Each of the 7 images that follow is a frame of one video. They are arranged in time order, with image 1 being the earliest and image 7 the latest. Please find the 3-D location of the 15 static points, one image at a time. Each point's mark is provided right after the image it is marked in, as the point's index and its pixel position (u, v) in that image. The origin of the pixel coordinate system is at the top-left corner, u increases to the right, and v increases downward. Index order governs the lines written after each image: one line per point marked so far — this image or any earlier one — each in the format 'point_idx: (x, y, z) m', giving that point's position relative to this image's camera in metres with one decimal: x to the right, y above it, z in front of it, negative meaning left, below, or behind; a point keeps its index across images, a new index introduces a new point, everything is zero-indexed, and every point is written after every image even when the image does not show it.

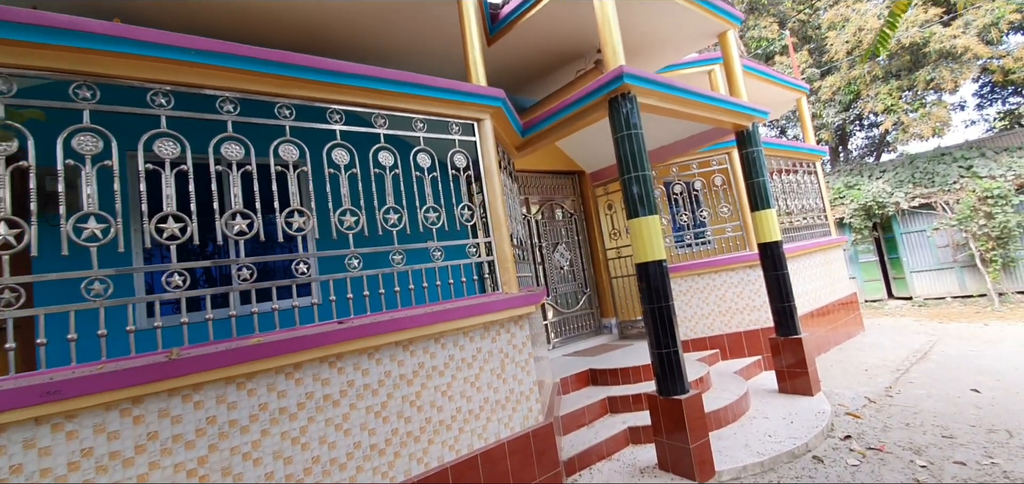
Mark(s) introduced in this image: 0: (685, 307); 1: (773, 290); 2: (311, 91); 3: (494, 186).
0: (+2.0, -0.7, +5.6) m
1: (+2.5, -0.5, +4.7) m
2: (-1.1, +0.8, +2.7) m
3: (-0.1, +0.4, +3.4) m
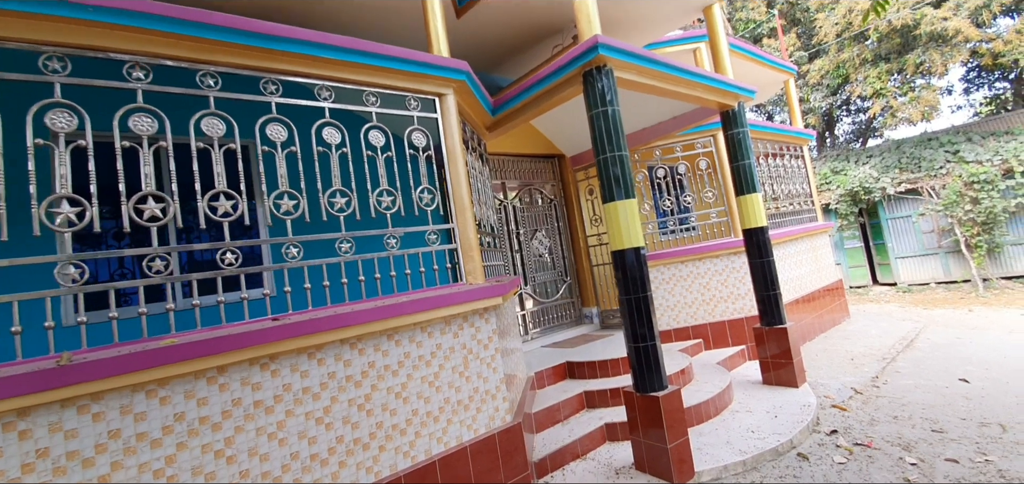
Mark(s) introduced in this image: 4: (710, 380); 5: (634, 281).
0: (+1.7, -0.6, +5.4) m
1: (+2.2, -0.3, +4.5) m
2: (-1.3, +0.9, +2.4) m
3: (-0.4, +0.5, +3.1) m
4: (+1.7, -1.2, +4.3) m
5: (+0.8, -0.2, +3.1) m
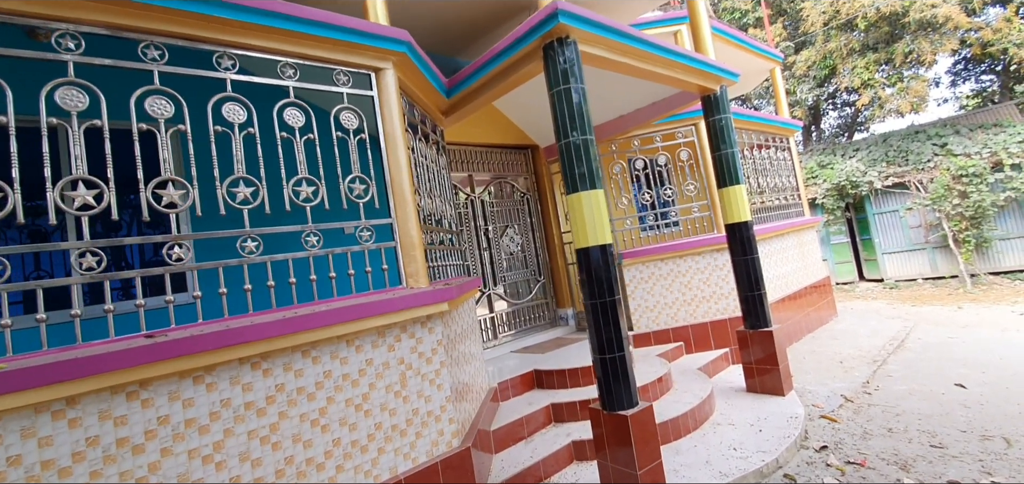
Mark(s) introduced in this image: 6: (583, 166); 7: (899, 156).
0: (+1.4, -0.5, +5.1) m
1: (+1.9, -0.3, +4.2) m
2: (-1.6, +0.9, +2.0) m
3: (-0.6, +0.5, +2.7) m
4: (+1.4, -1.2, +4.0) m
5: (+0.5, -0.2, +2.7) m
6: (+0.4, +0.4, +2.7) m
7: (+7.3, +1.6, +9.3) m
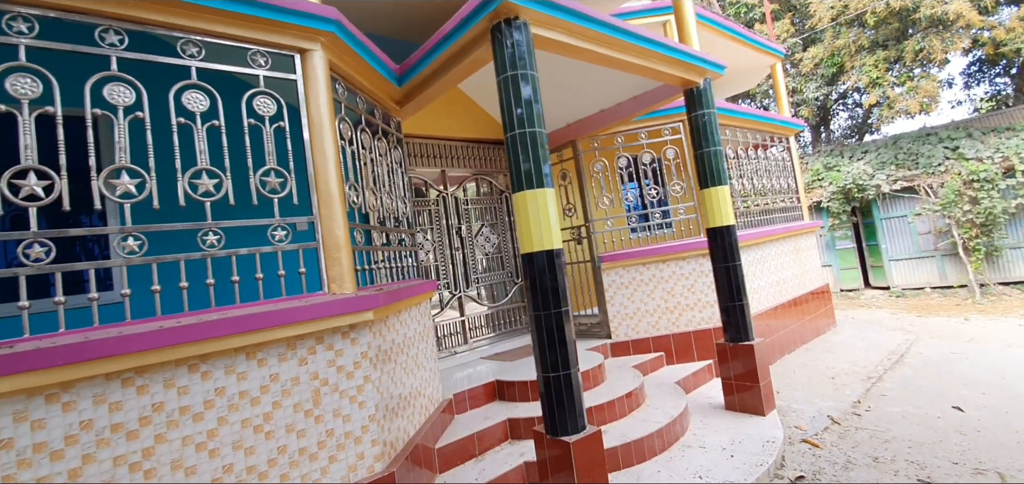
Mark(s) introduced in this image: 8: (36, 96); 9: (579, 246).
0: (+1.1, -0.6, +4.8) m
1: (+1.6, -0.3, +3.9) m
2: (-1.9, +0.9, +1.7) m
3: (-0.9, +0.5, +2.4) m
4: (+1.1, -1.2, +3.7) m
5: (+0.2, -0.3, +2.4) m
6: (+0.1, +0.4, +2.5) m
7: (+7.2, +1.5, +8.9) m
8: (-1.7, +0.5, +1.8) m
9: (+0.7, 0.0, +5.1) m
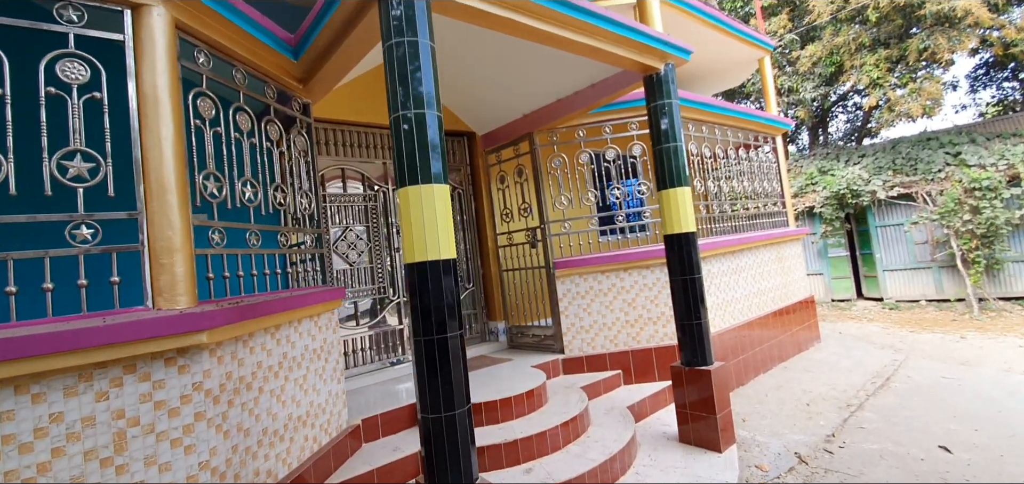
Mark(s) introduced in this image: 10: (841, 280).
0: (+0.6, -0.6, +4.3) m
1: (+1.1, -0.4, +3.4) m
2: (-2.3, +0.9, +1.2) m
3: (-1.4, +0.5, +2.0) m
4: (+0.6, -1.3, +3.2) m
5: (-0.3, -0.3, +2.0) m
6: (-0.4, +0.4, +2.0) m
7: (+6.7, +1.3, +8.4) m
8: (-2.2, +0.5, +1.3) m
9: (+0.2, -0.1, +4.6) m
10: (+6.3, -0.7, +9.5) m
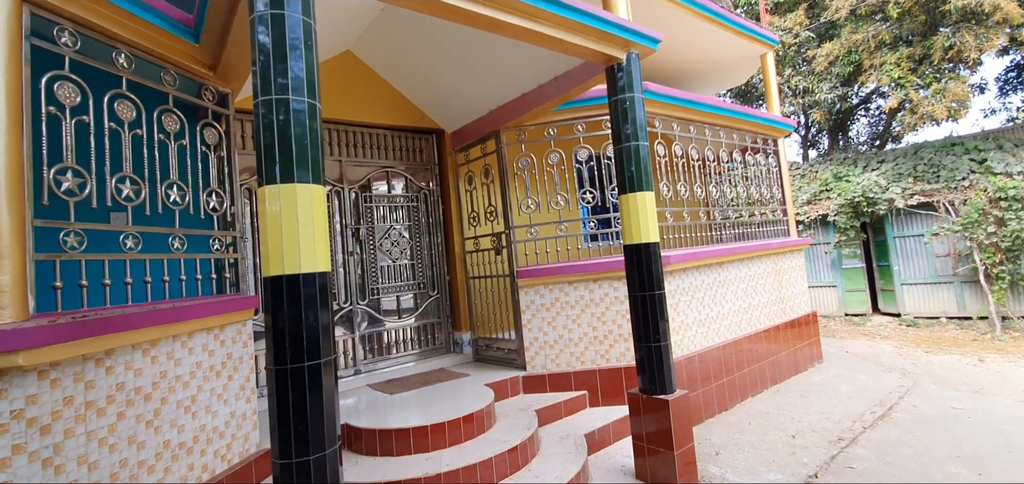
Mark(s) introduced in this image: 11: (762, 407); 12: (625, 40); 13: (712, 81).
0: (+0.3, -0.7, +4.0) m
1: (+0.8, -0.5, +3.0) m
2: (-2.8, +0.9, +1.0) m
3: (-1.8, +0.5, +1.7) m
4: (+0.2, -1.3, +2.9) m
5: (-0.7, -0.3, +1.7) m
6: (-0.8, +0.3, +1.7) m
7: (+6.6, +1.1, +7.8) m
8: (-2.6, +0.5, +1.1) m
9: (-0.1, -0.1, +4.3) m
10: (+6.2, -0.9, +8.9) m
11: (+2.2, -1.5, +4.4) m
12: (+0.7, +1.2, +3.0) m
13: (+3.0, +2.4, +7.5) m
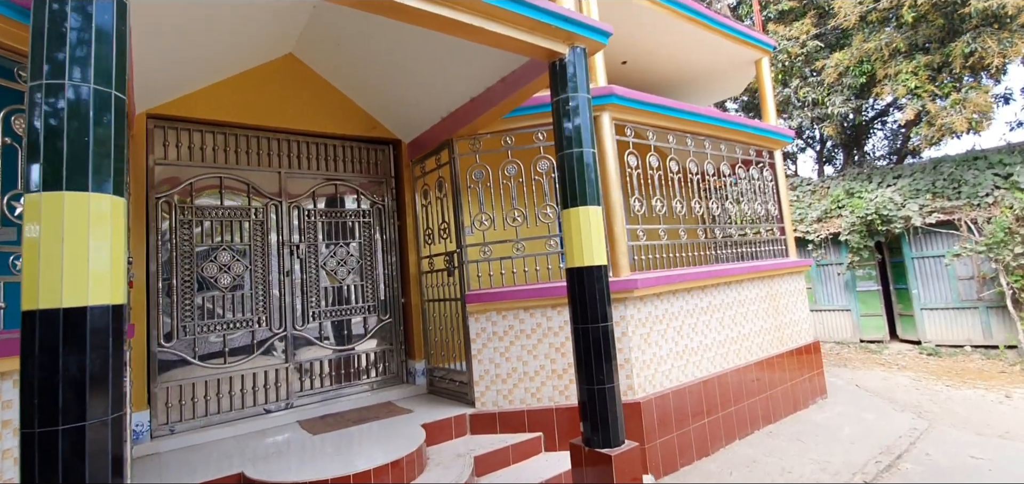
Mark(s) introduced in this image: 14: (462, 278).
0: (-0.1, -0.8, +3.5) m
1: (+0.4, -0.6, +2.6) m
2: (-3.2, +0.9, +0.8) m
3: (-2.2, +0.4, +1.4) m
4: (-0.2, -1.4, +2.4) m
5: (-1.2, -0.4, +1.3) m
6: (-1.2, +0.3, +1.3) m
7: (+6.4, +0.8, +7.2) m
8: (-3.1, +0.5, +0.8) m
9: (-0.5, -0.3, +3.9) m
10: (+6.0, -1.3, +8.2) m
11: (+1.9, -1.6, +3.9) m
12: (+0.3, +1.1, +2.7) m
13: (+2.8, +2.1, +7.0) m
14: (-0.4, -0.3, +3.7) m
